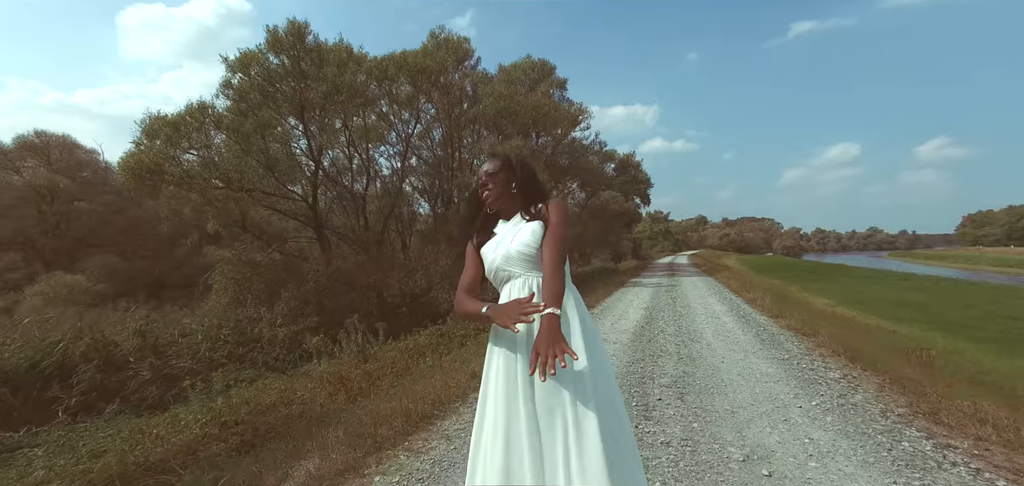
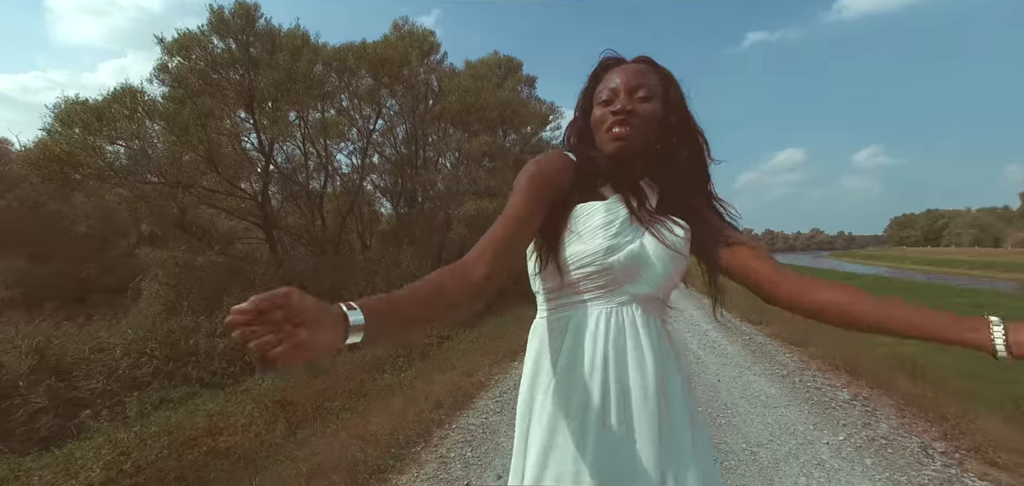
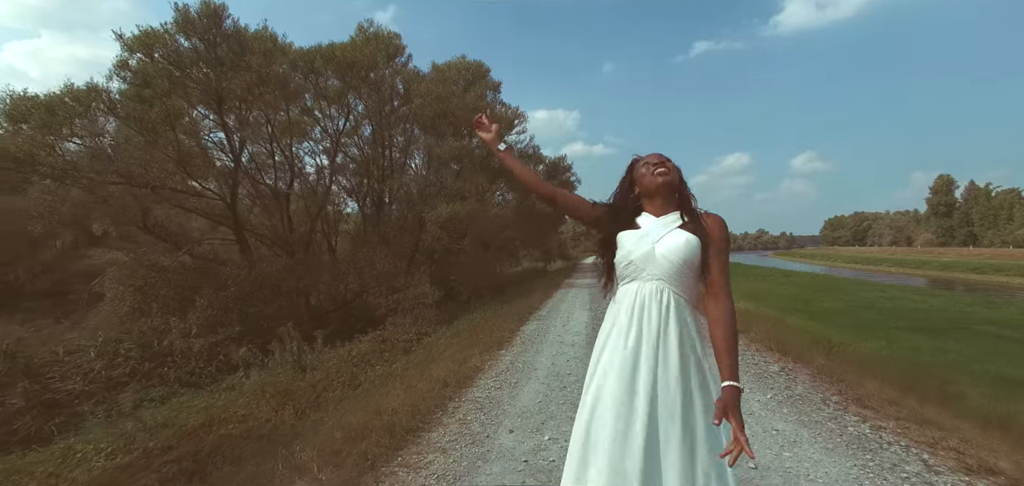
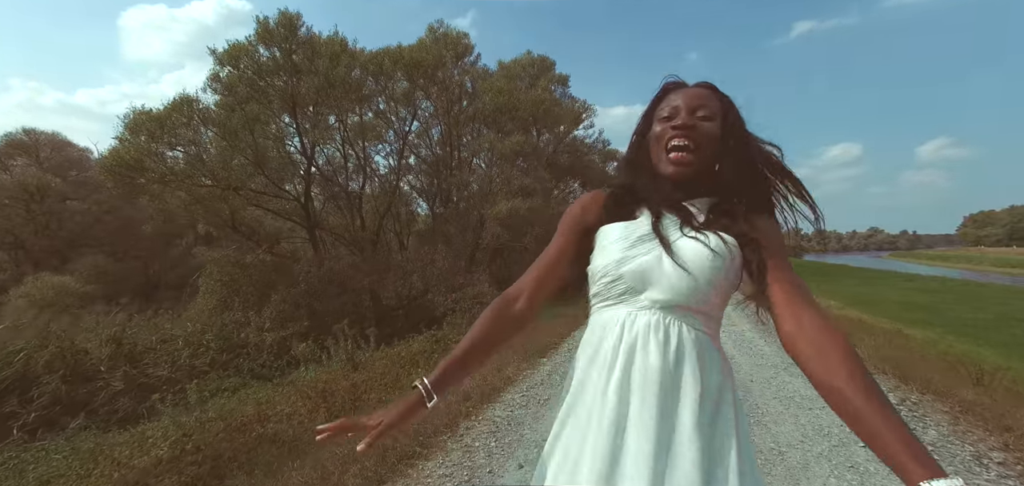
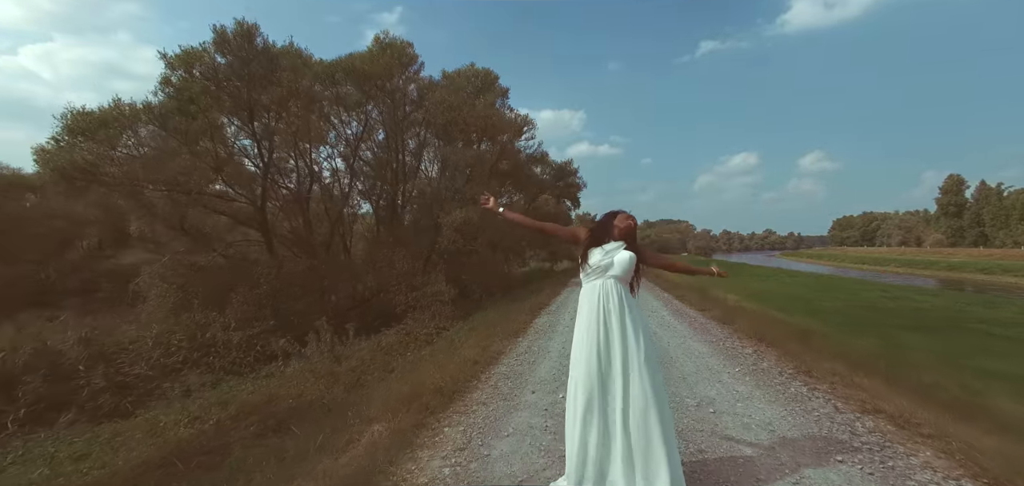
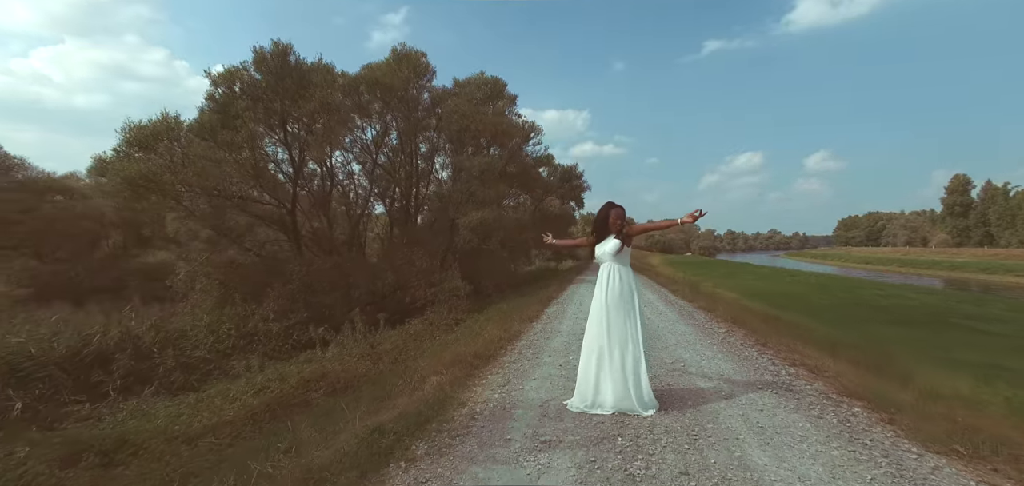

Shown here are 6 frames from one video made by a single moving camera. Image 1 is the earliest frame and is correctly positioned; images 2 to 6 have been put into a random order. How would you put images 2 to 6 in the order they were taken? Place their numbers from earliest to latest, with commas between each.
4, 2, 3, 5, 6
